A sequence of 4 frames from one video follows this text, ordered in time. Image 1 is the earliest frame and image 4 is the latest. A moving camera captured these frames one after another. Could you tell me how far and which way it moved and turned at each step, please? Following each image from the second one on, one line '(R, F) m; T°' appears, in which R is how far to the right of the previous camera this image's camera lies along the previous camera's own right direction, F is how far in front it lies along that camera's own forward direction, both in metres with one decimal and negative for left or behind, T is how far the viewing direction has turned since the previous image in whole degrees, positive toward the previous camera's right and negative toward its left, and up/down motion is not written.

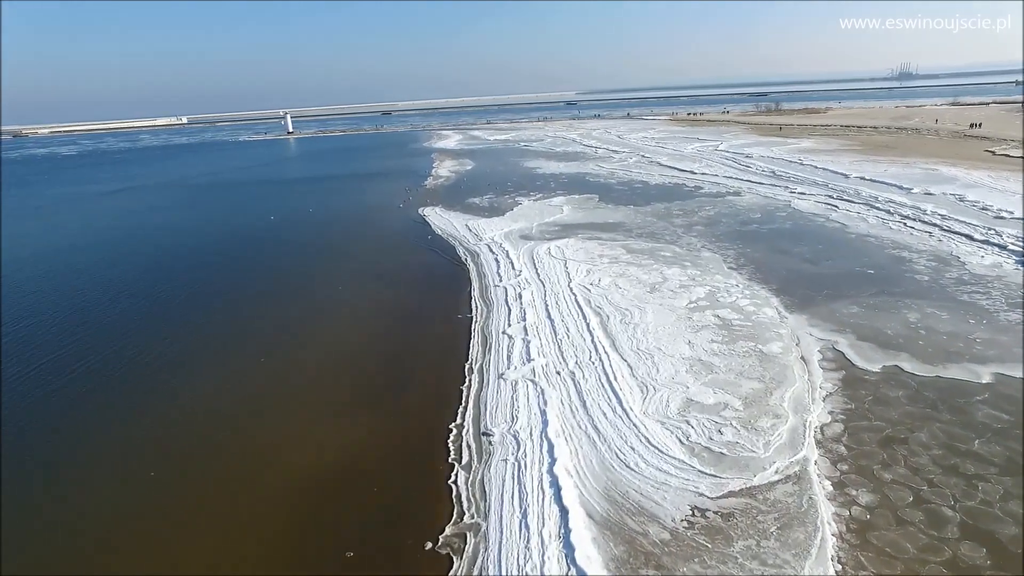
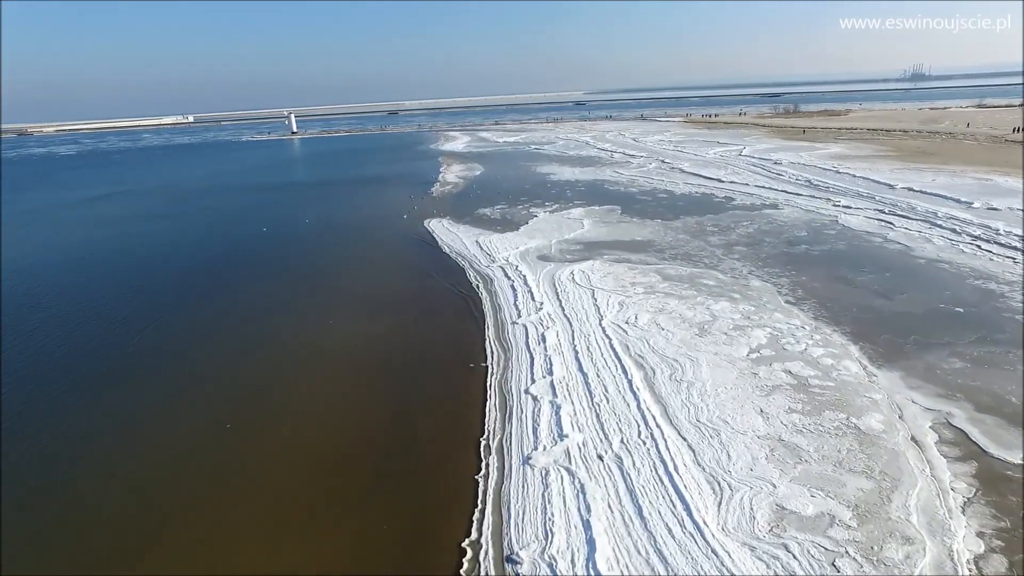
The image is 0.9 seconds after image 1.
(-0.2, +1.2) m; 0°
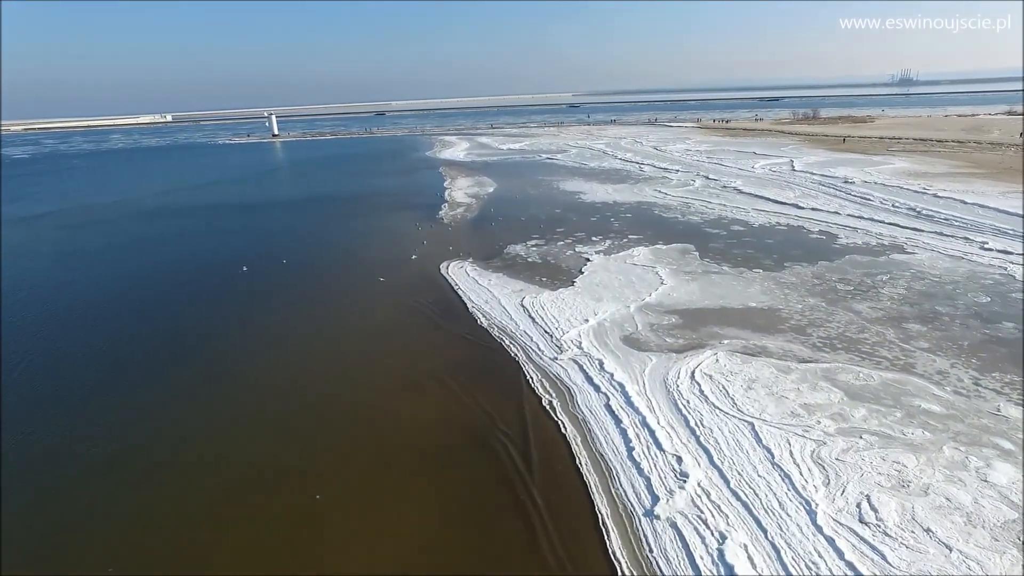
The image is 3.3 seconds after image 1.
(-0.9, +3.0) m; +1°
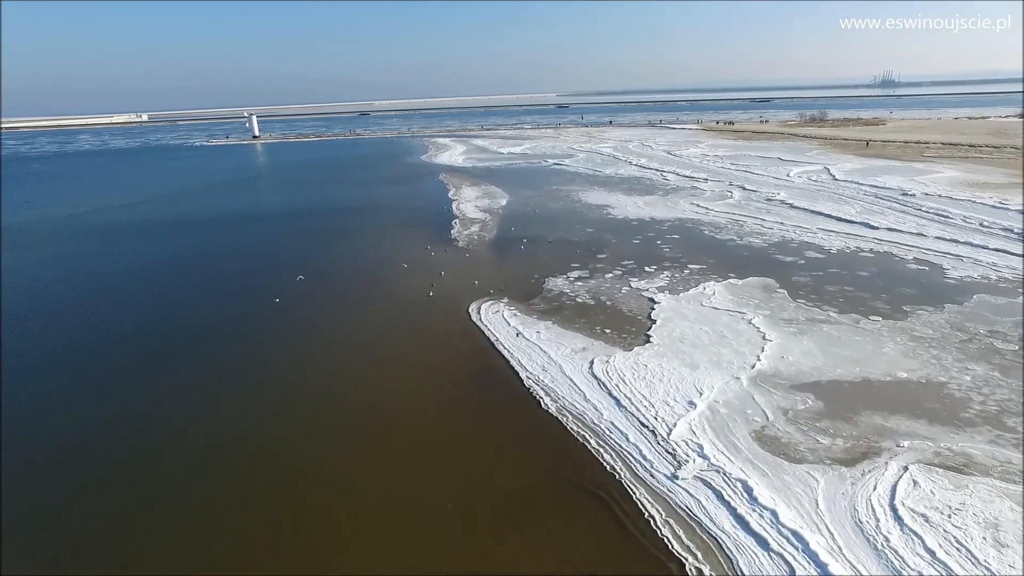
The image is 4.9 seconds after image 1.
(-0.8, +1.9) m; +2°
